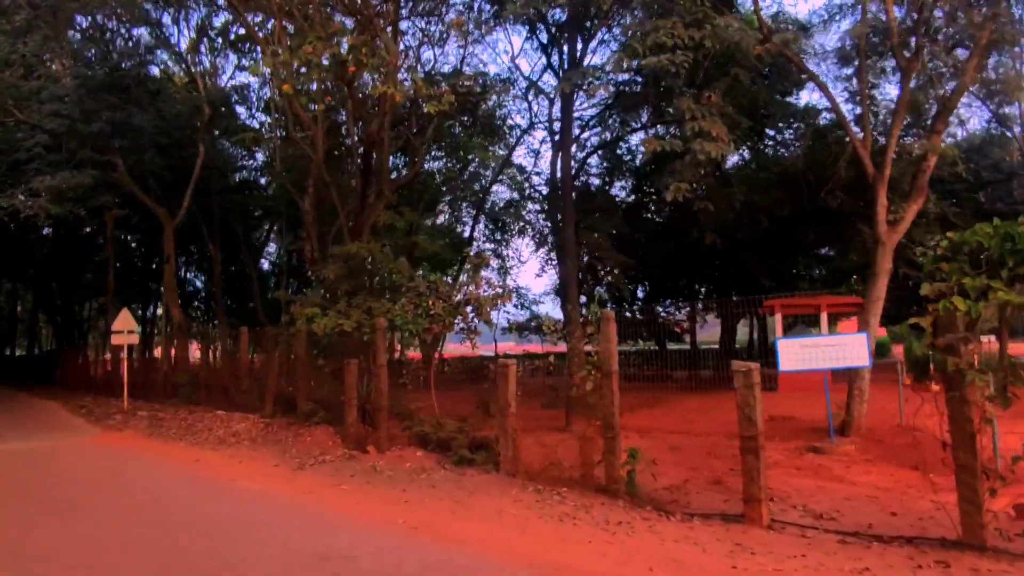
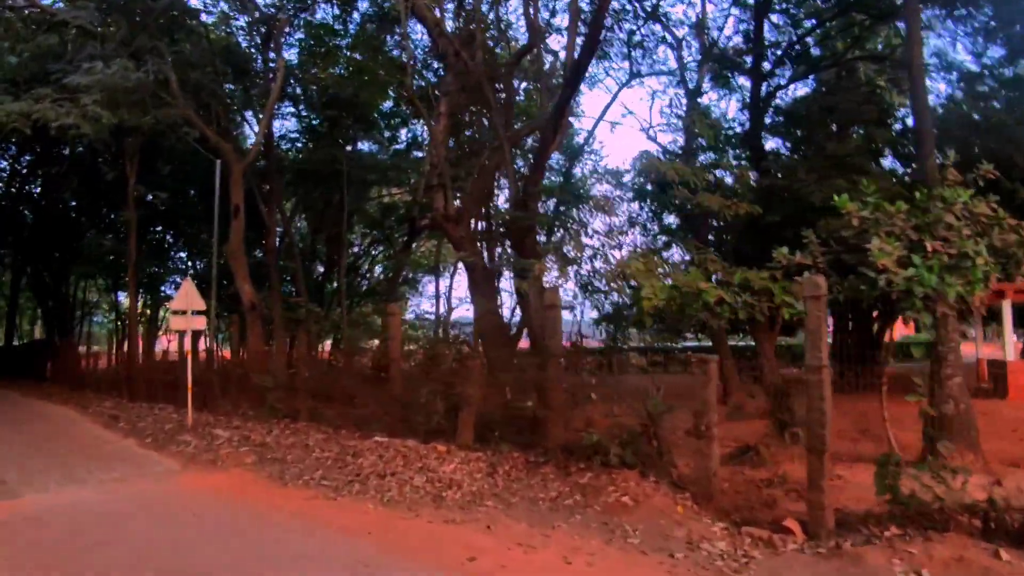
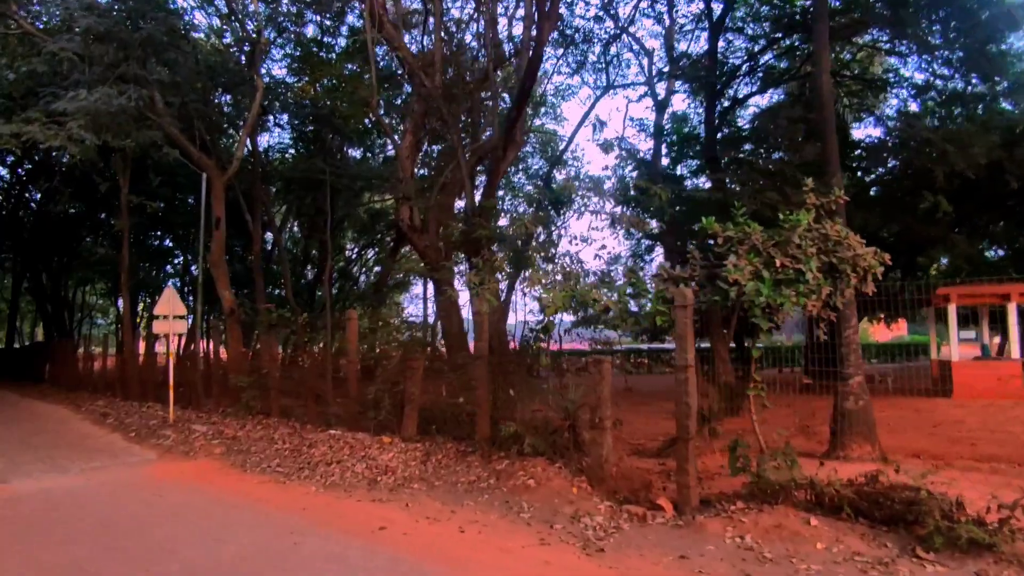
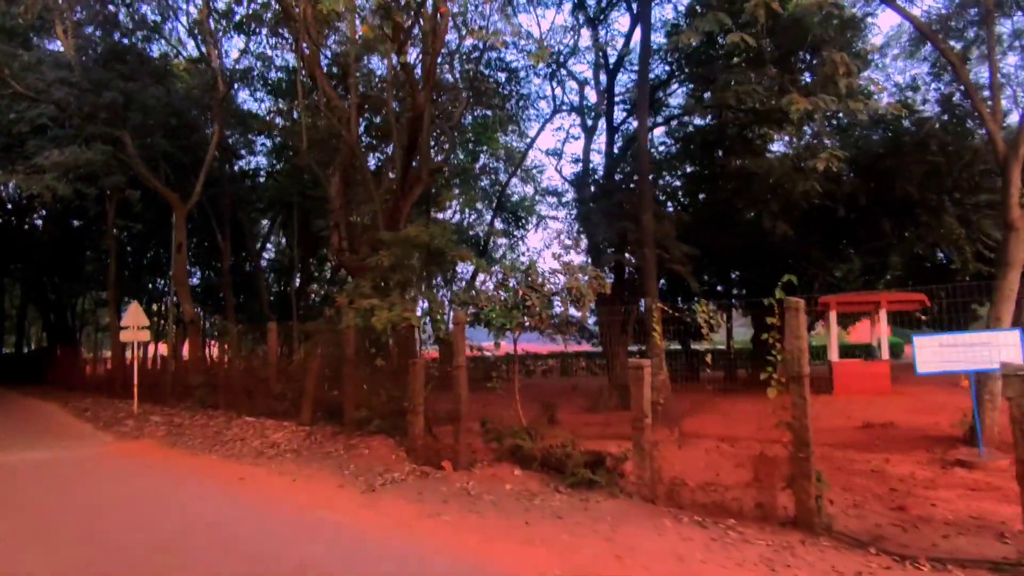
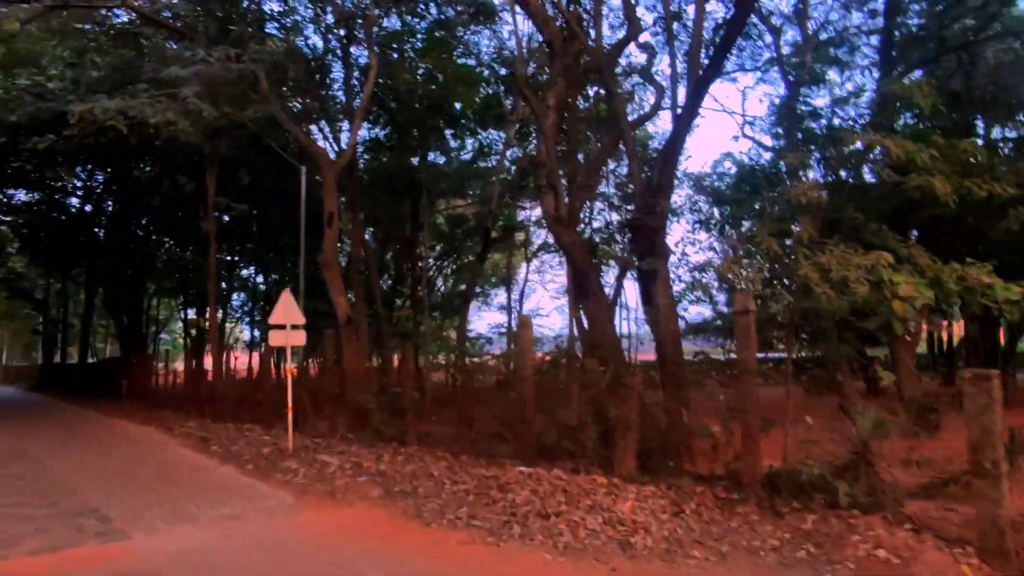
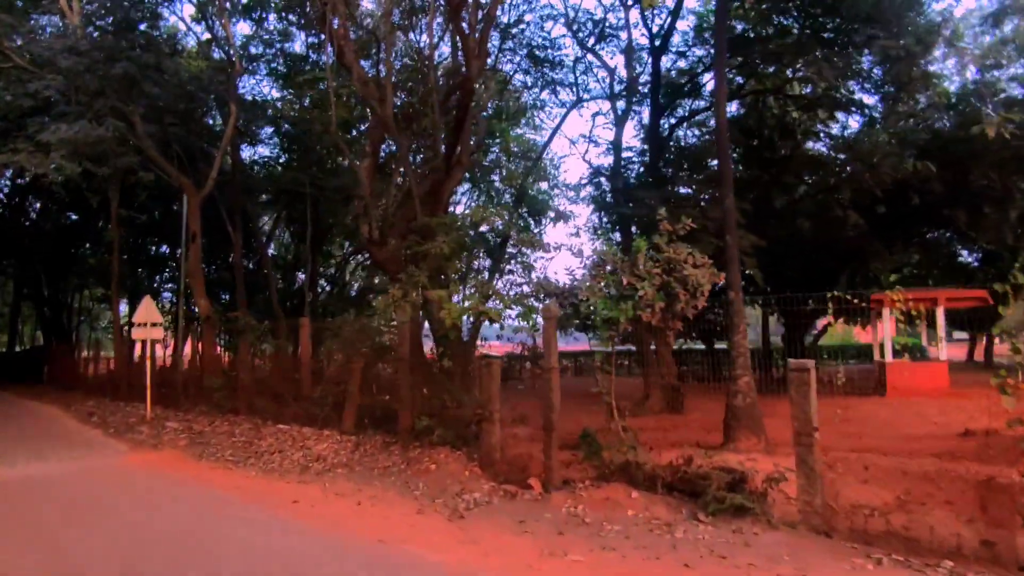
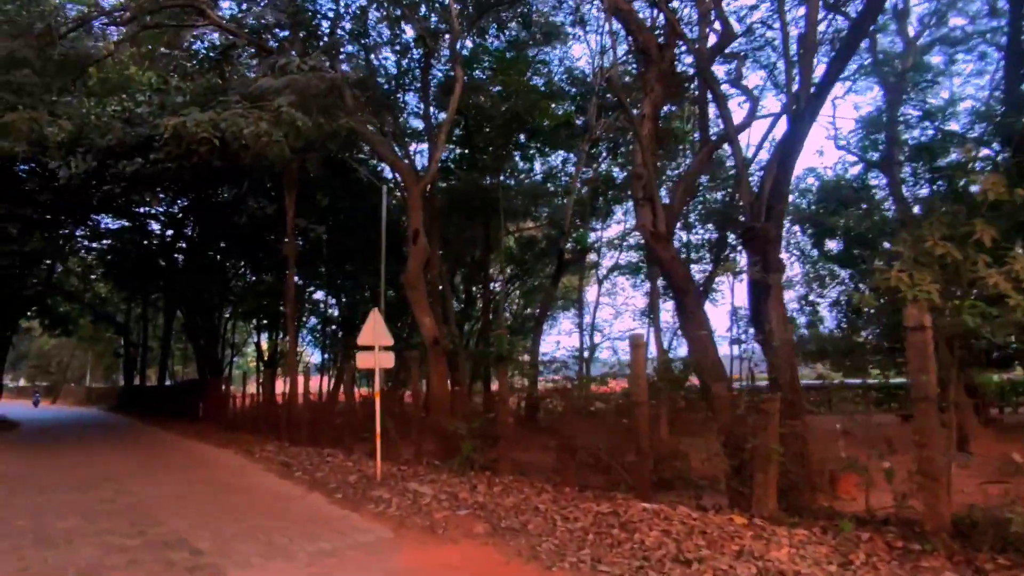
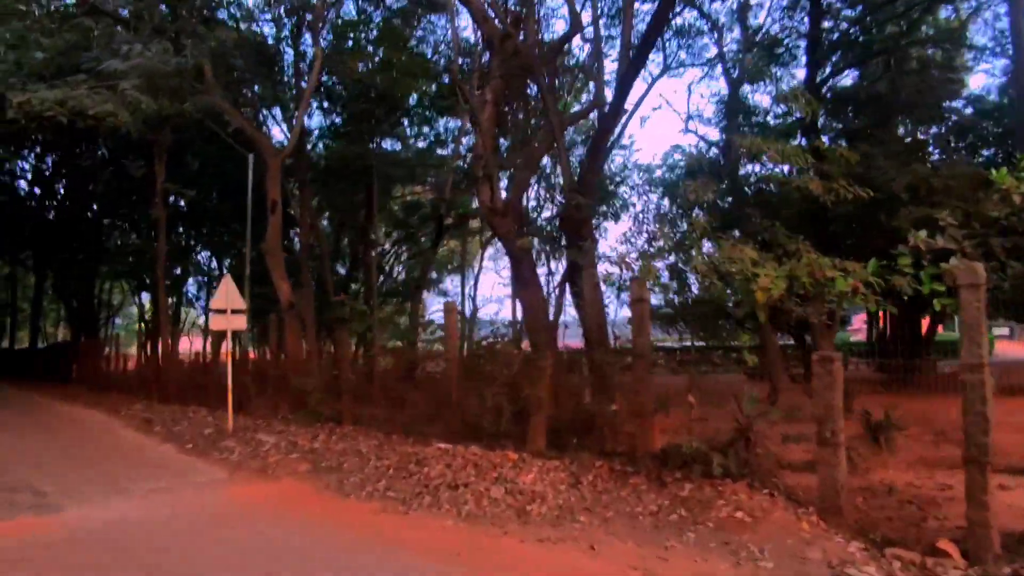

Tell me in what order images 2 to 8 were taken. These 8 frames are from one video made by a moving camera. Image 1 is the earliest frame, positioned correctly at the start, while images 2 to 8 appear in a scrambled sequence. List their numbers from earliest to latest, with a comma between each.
4, 6, 3, 2, 8, 5, 7
